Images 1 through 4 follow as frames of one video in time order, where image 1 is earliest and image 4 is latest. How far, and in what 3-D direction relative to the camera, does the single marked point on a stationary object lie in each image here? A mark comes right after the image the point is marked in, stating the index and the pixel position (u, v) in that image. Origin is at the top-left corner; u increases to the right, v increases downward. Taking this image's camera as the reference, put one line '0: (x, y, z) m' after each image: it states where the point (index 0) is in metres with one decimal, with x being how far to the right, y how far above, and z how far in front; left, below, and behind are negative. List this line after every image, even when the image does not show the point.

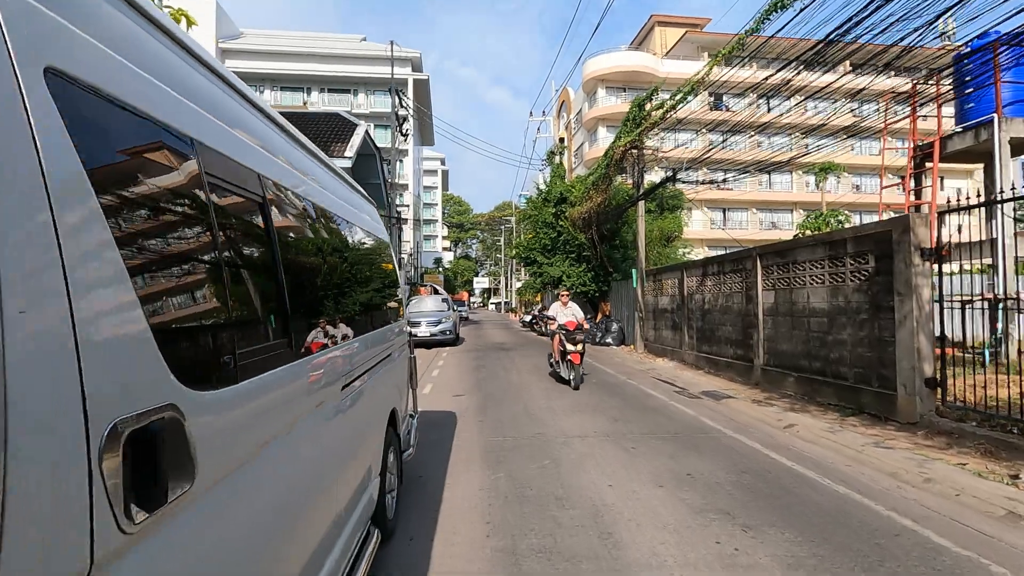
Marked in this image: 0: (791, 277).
0: (+6.0, +0.2, +11.6) m
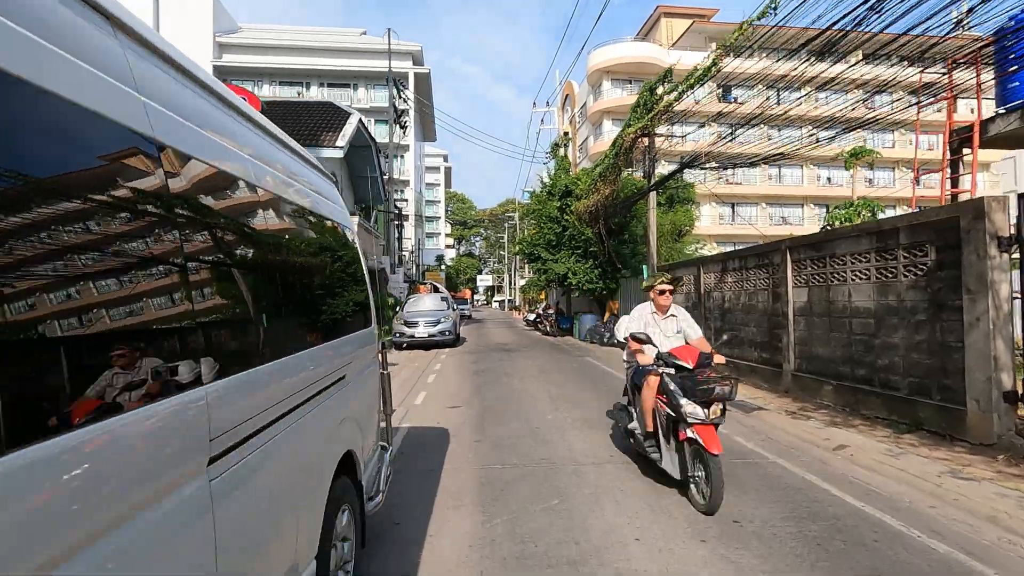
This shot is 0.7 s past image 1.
0: (+6.1, +0.3, +10.3) m
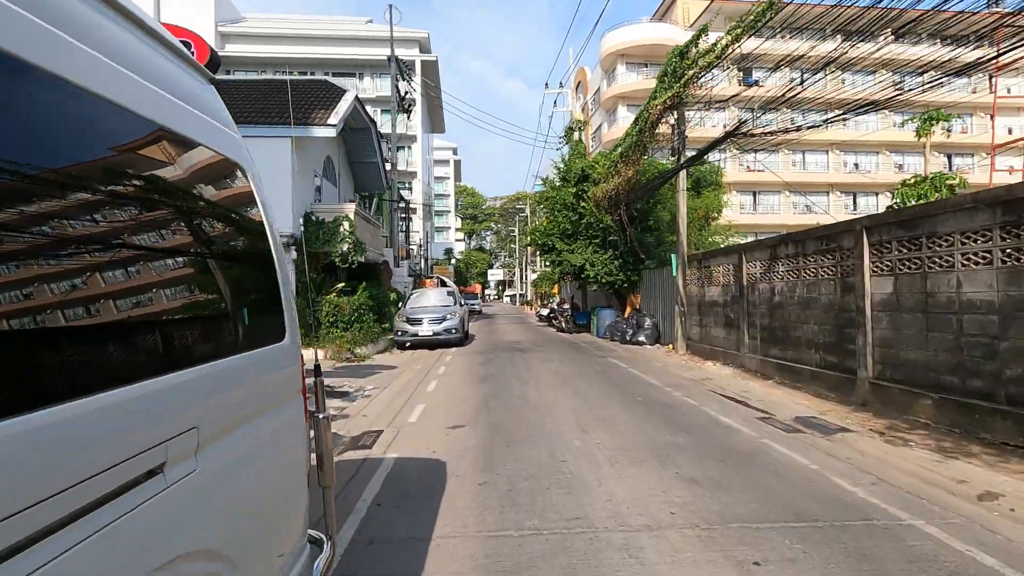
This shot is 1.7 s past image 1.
0: (+6.3, +0.5, +8.2) m
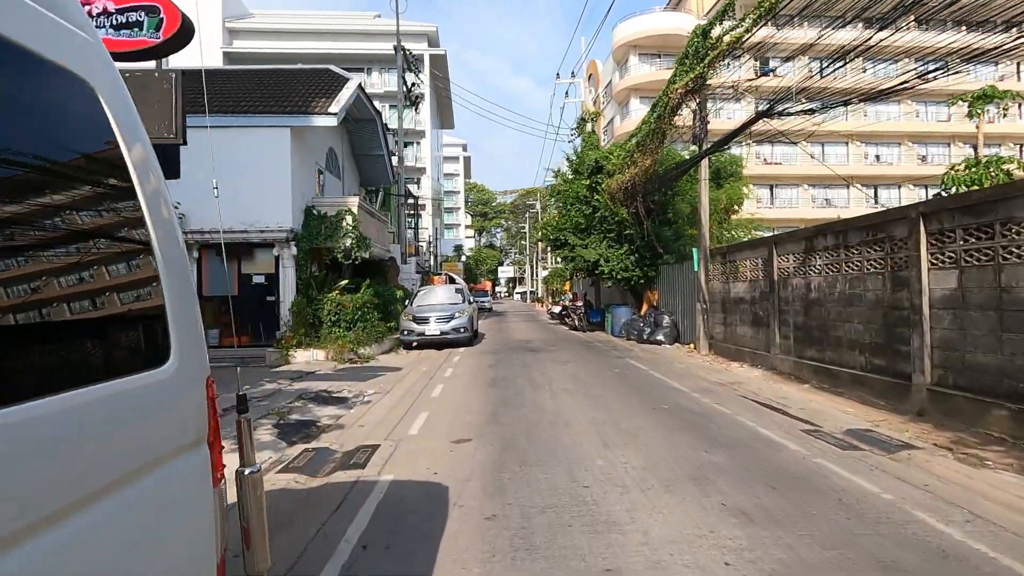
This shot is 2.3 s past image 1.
0: (+6.4, +0.6, +7.1) m
